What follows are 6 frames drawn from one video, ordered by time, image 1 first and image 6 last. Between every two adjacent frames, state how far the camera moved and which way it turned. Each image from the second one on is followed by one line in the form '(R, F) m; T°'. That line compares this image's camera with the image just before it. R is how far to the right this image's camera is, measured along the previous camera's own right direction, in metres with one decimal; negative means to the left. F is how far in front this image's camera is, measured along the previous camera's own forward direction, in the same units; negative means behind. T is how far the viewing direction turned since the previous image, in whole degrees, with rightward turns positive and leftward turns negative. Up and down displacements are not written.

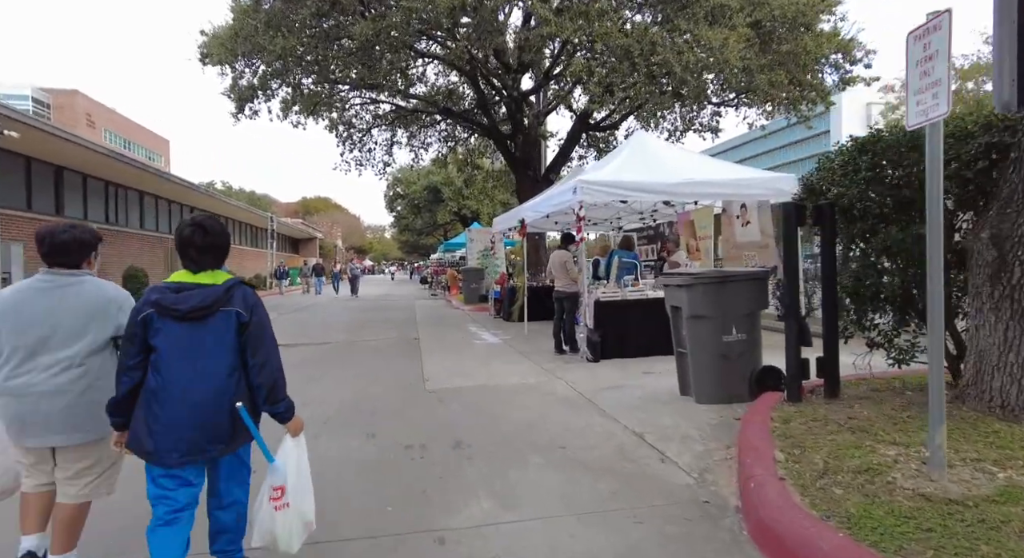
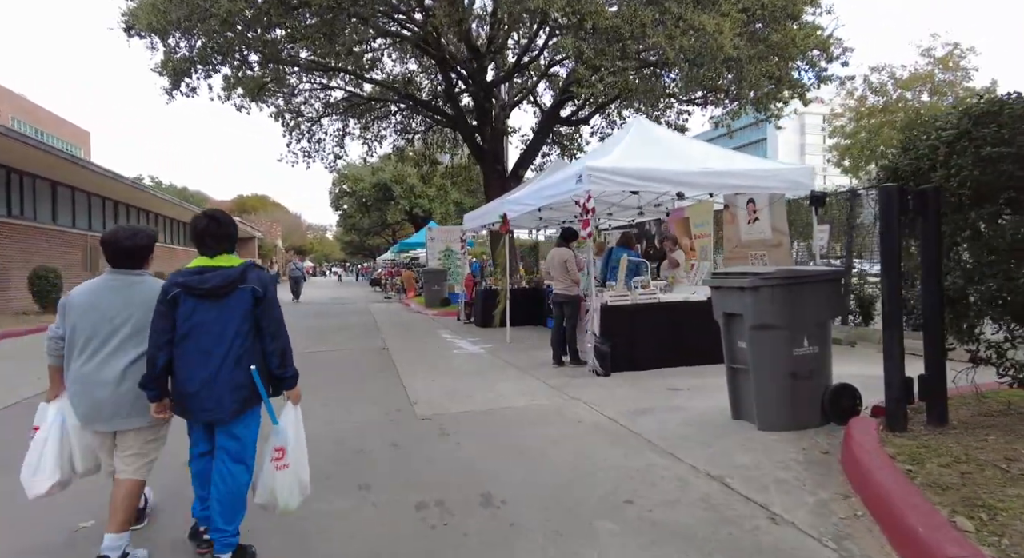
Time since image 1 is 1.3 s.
(-0.7, +1.2) m; +6°
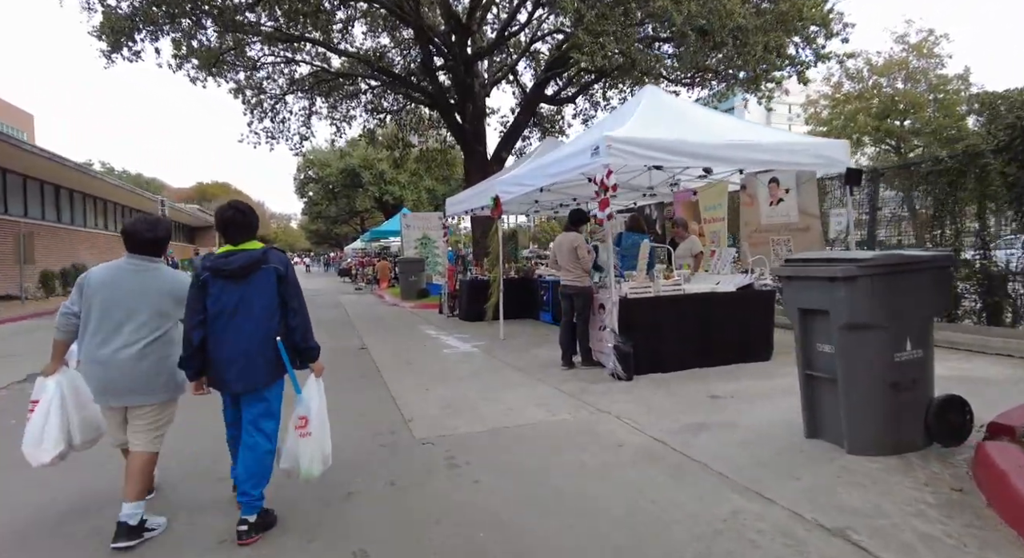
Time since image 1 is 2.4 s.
(-0.4, +1.1) m; +3°
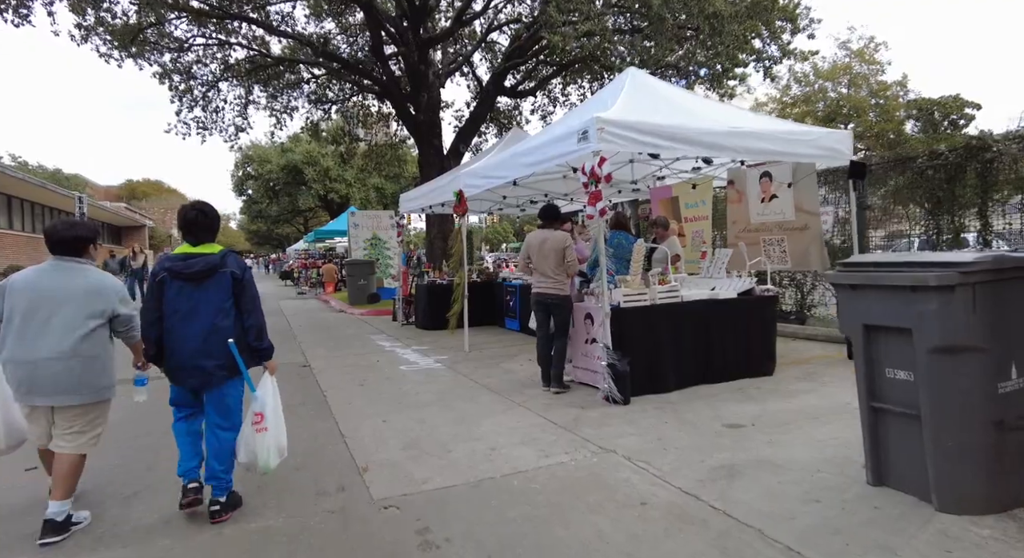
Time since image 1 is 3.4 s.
(-0.2, +1.0) m; +5°
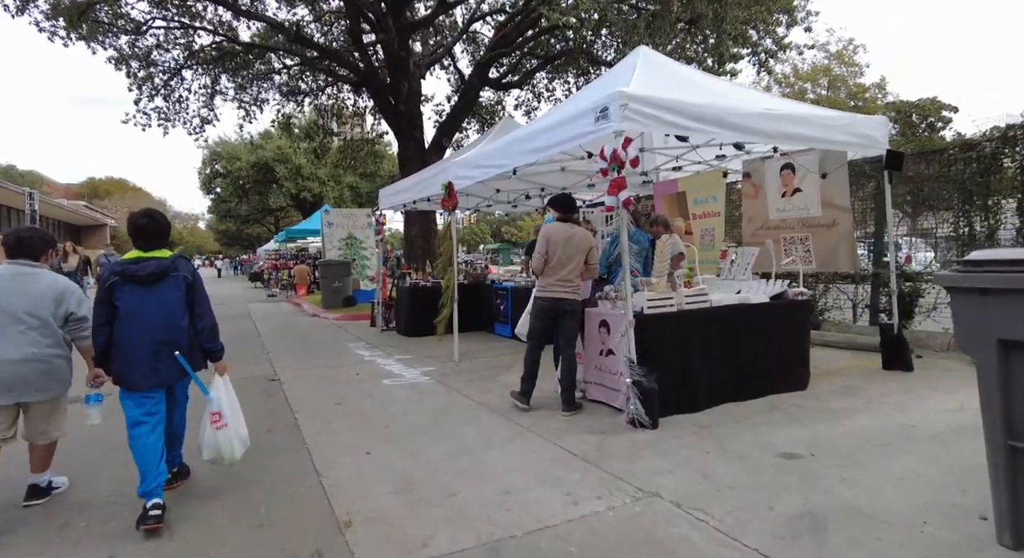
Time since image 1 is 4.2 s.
(-0.3, +0.8) m; +2°
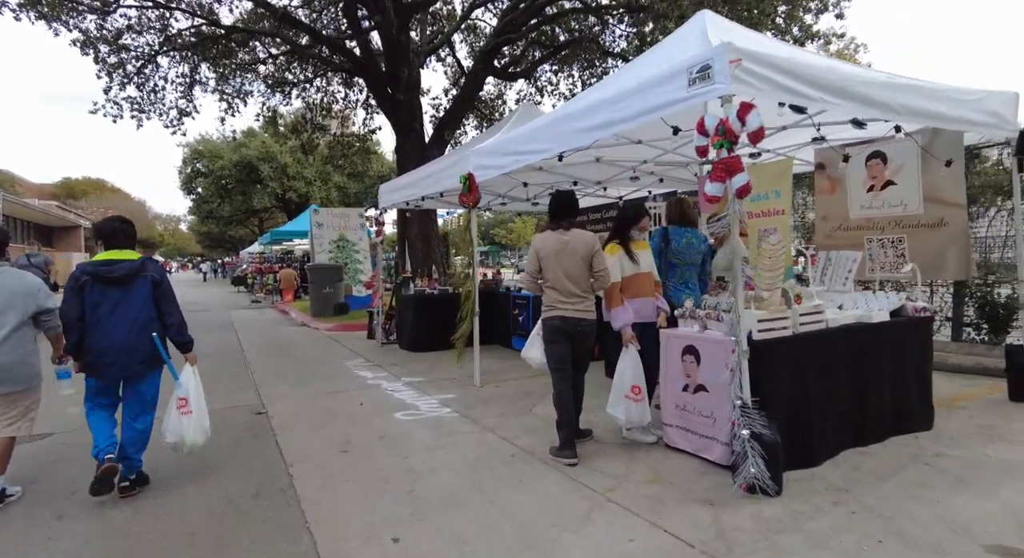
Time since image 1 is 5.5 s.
(-0.5, +1.2) m; +1°
